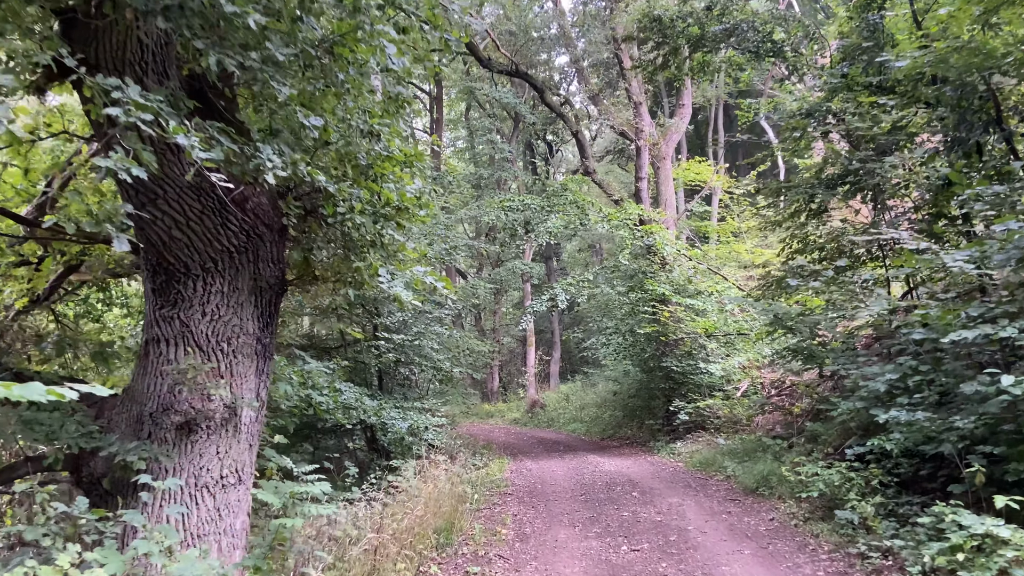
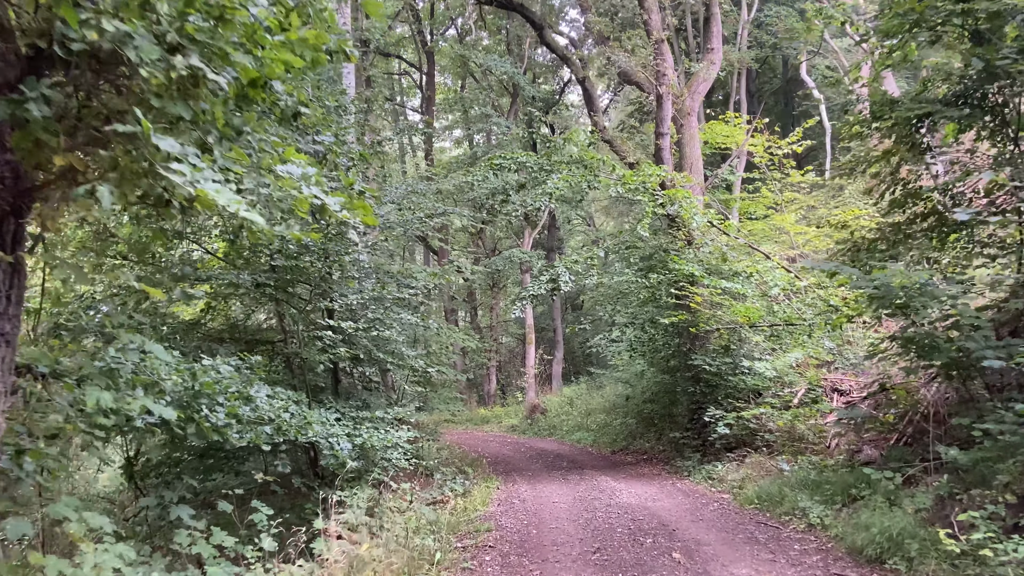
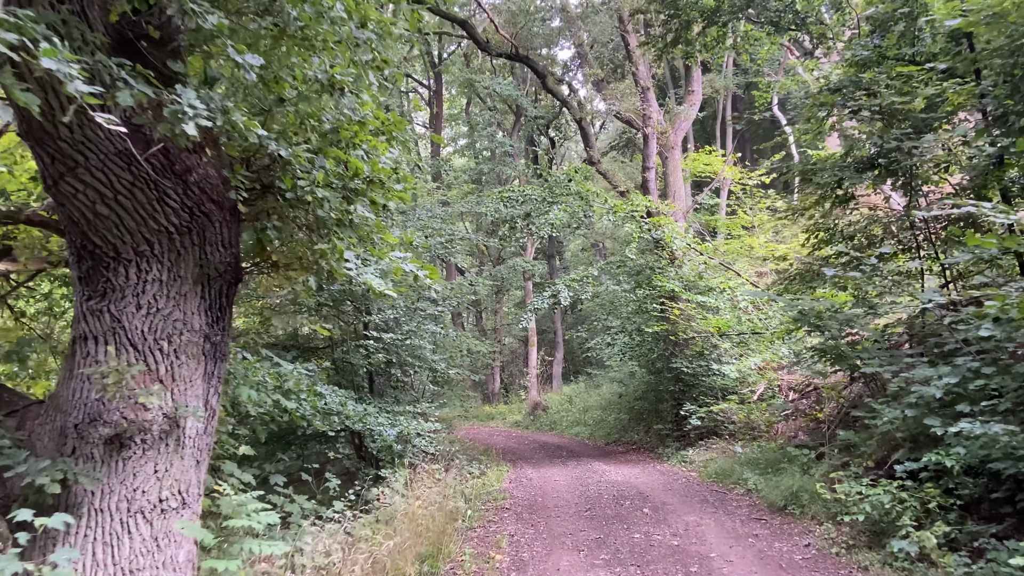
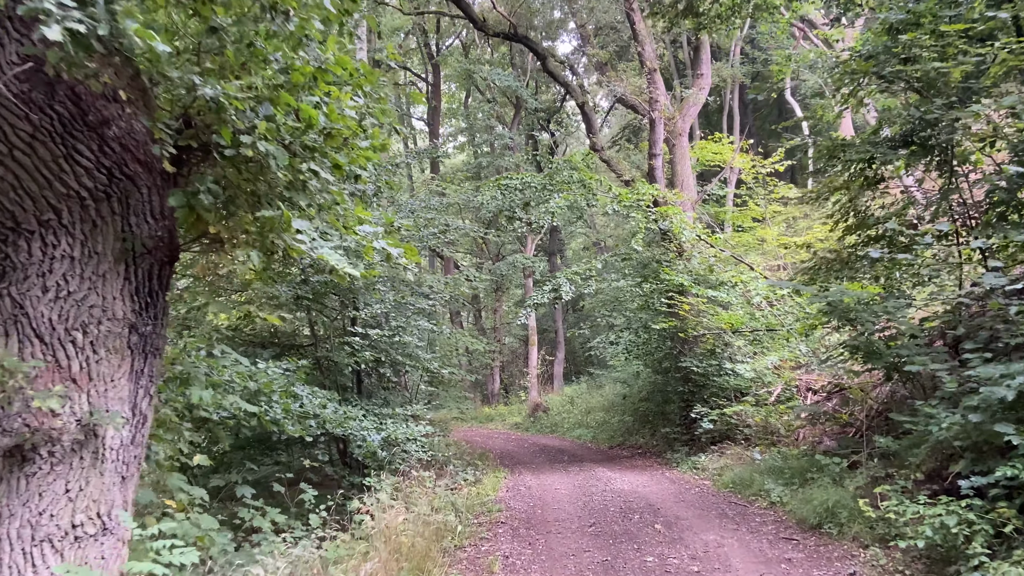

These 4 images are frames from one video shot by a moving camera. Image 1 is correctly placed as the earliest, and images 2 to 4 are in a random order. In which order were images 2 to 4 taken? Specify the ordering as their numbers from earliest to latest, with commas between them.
3, 4, 2
